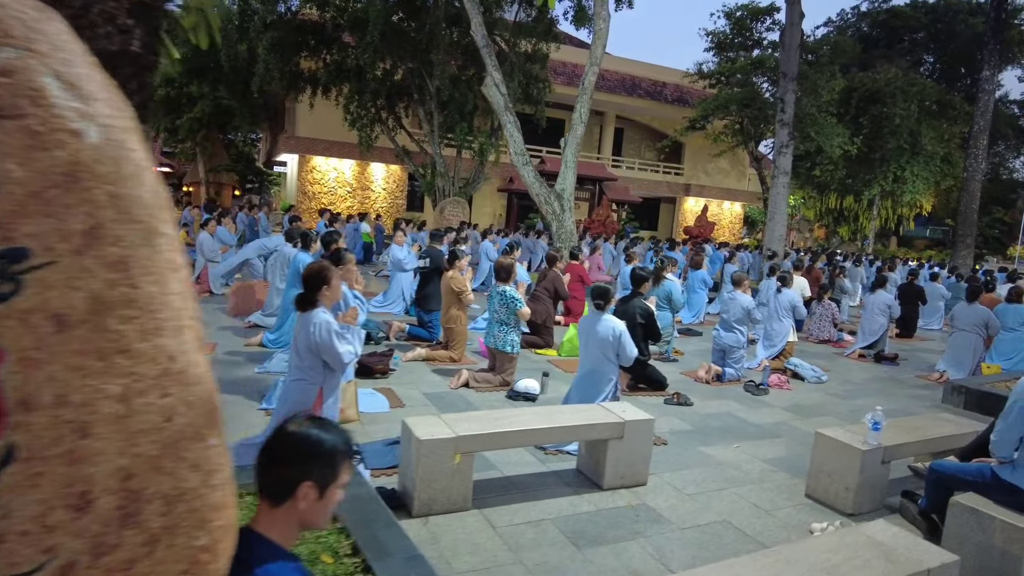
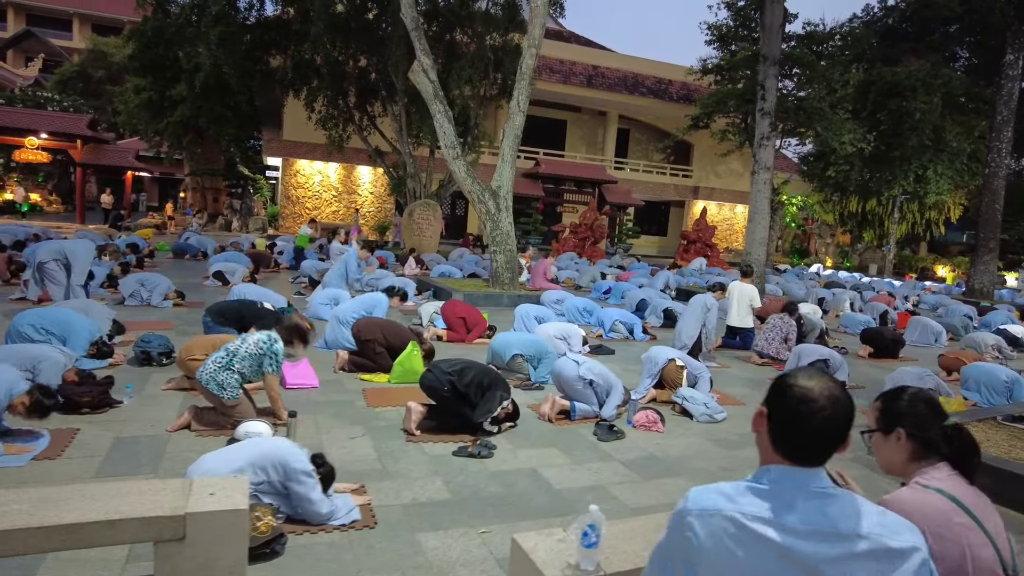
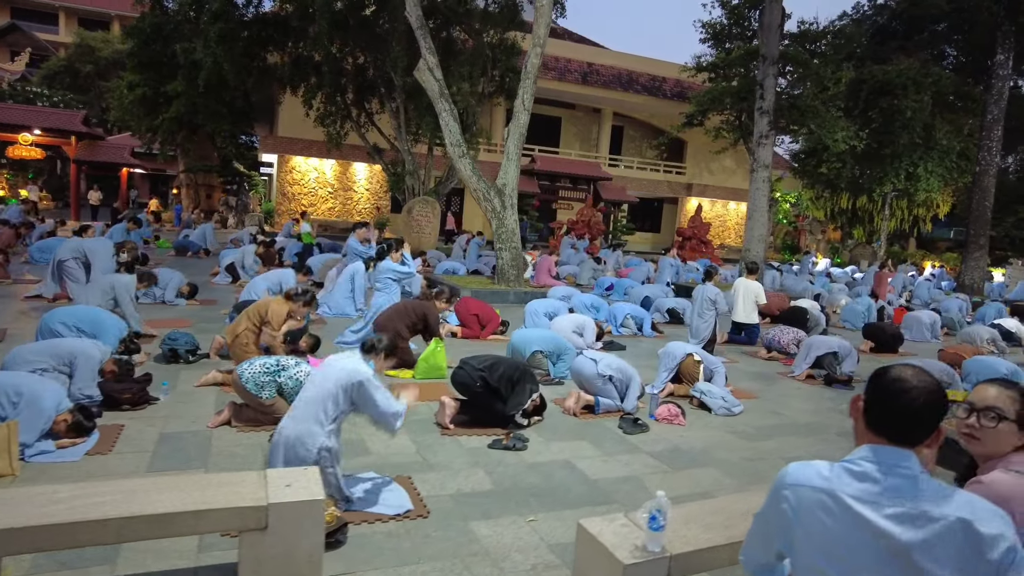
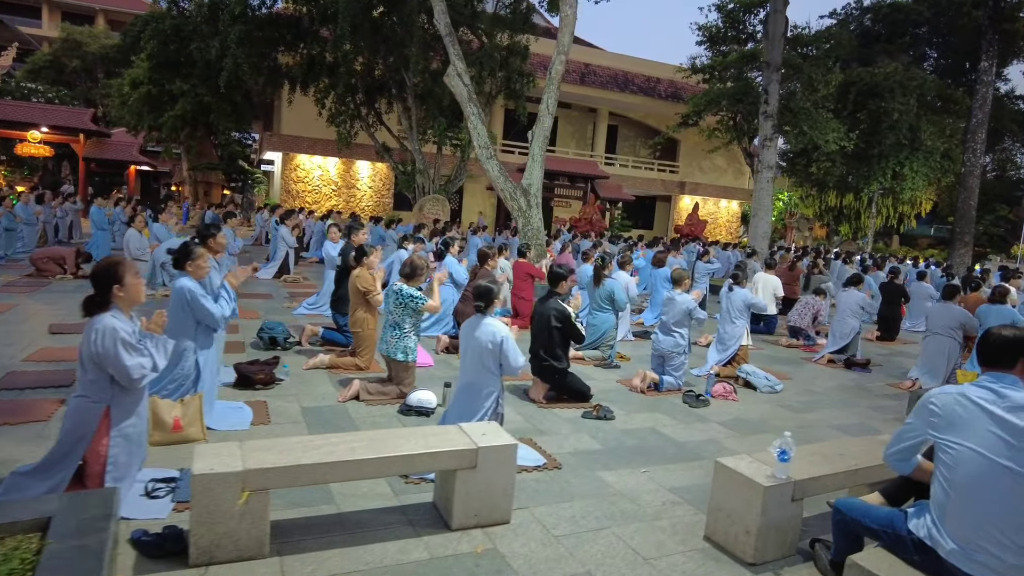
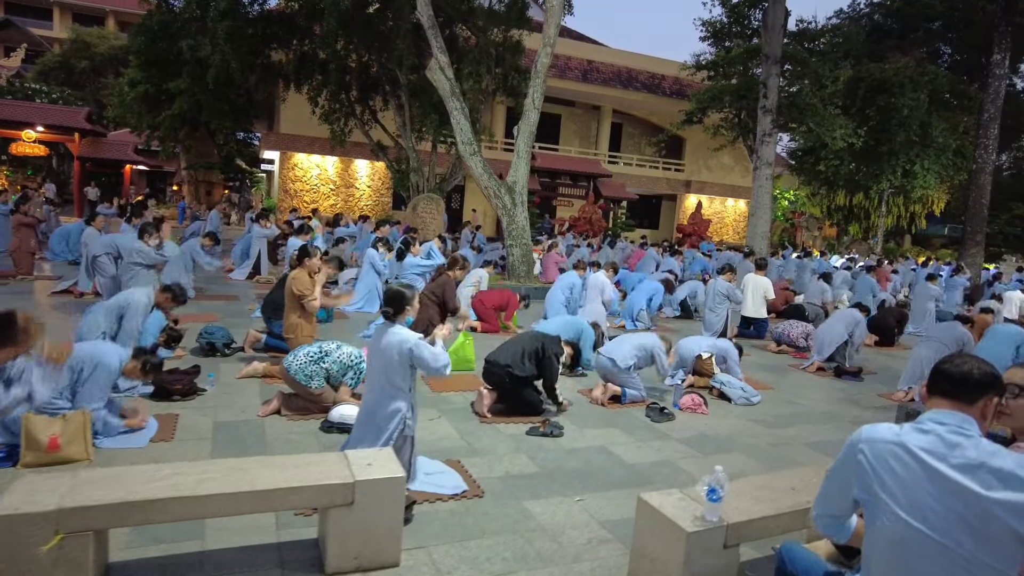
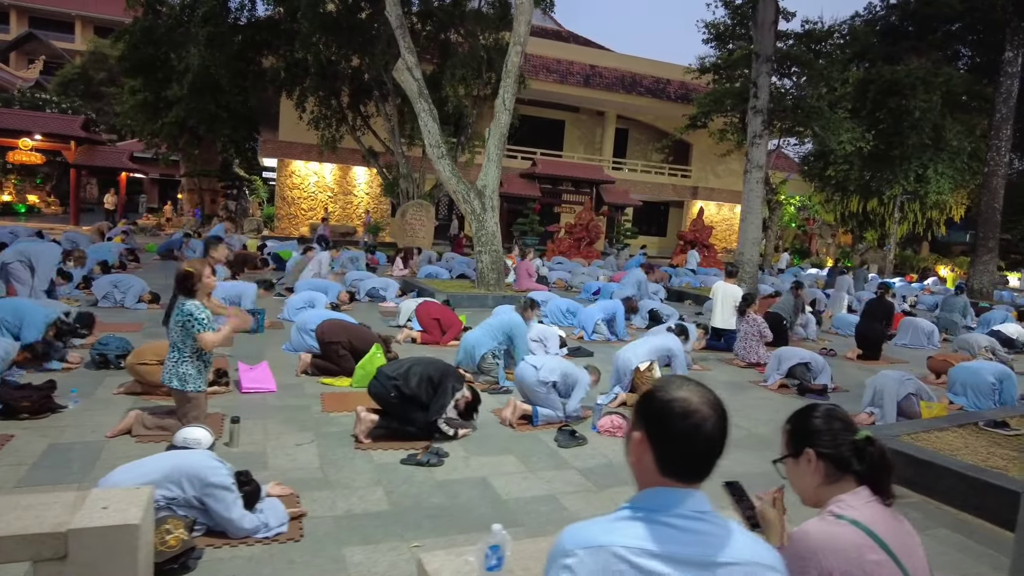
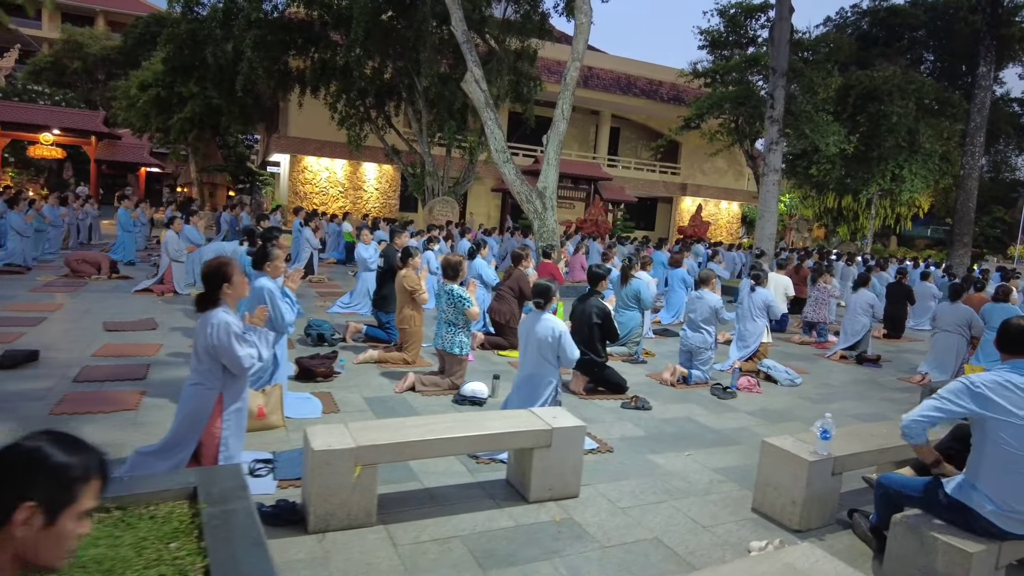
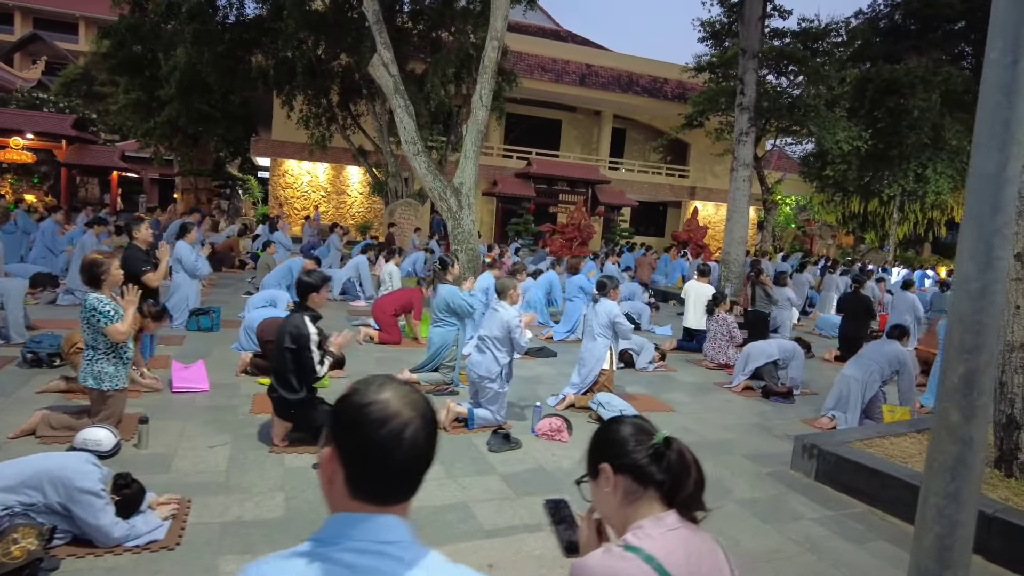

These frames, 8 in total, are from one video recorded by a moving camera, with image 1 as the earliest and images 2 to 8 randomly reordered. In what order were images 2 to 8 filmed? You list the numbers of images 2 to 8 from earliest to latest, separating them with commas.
7, 4, 5, 3, 2, 6, 8
